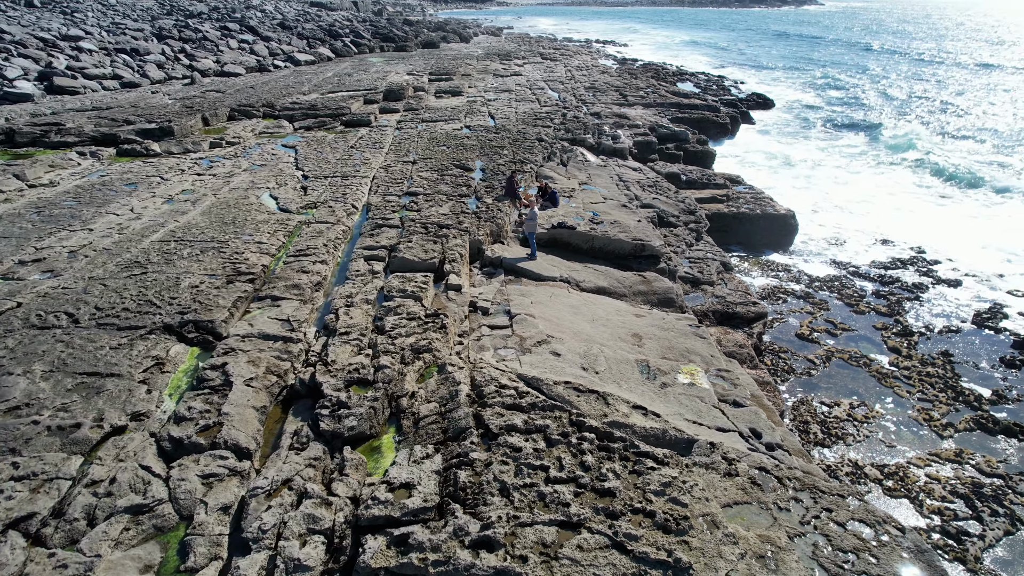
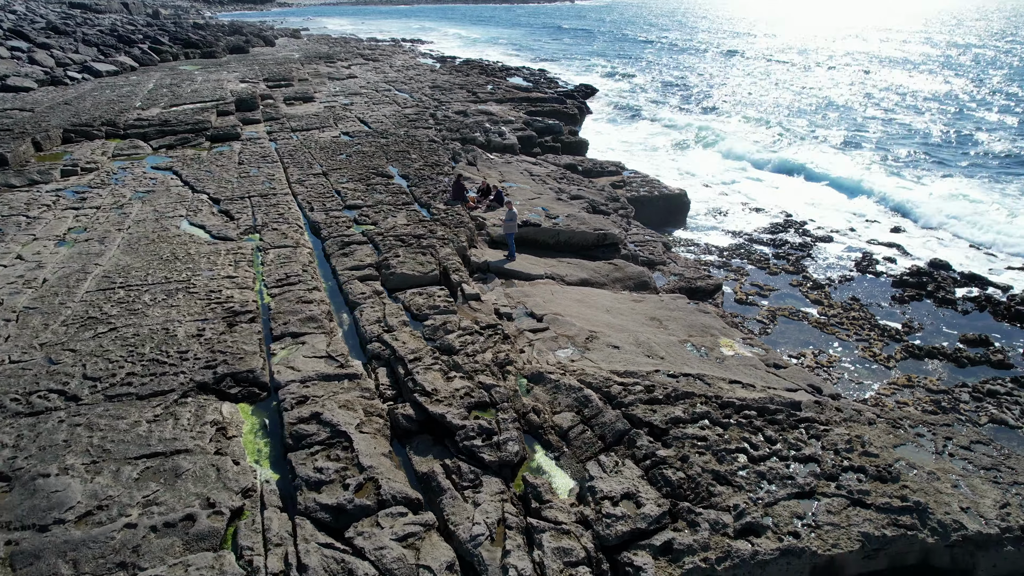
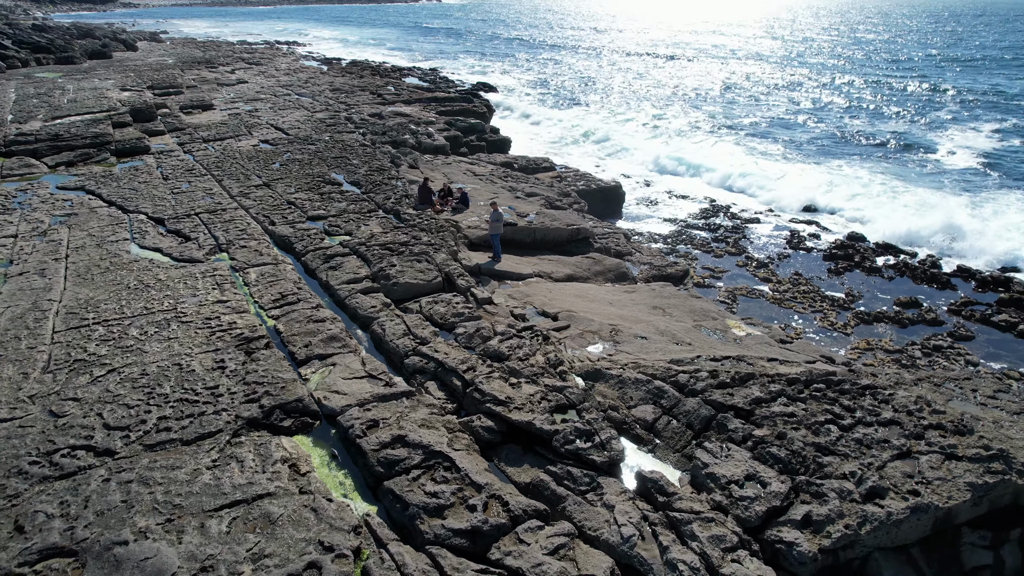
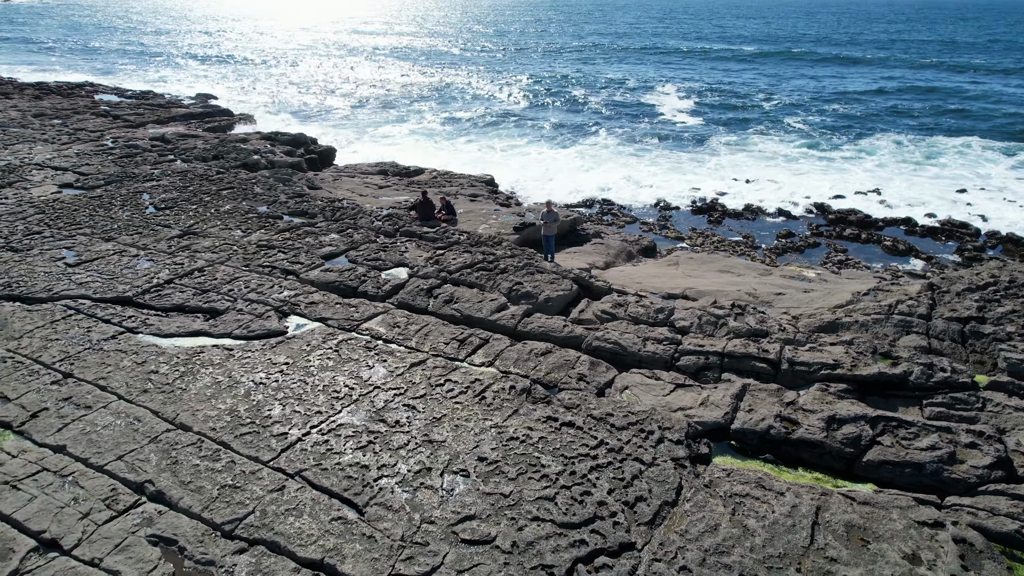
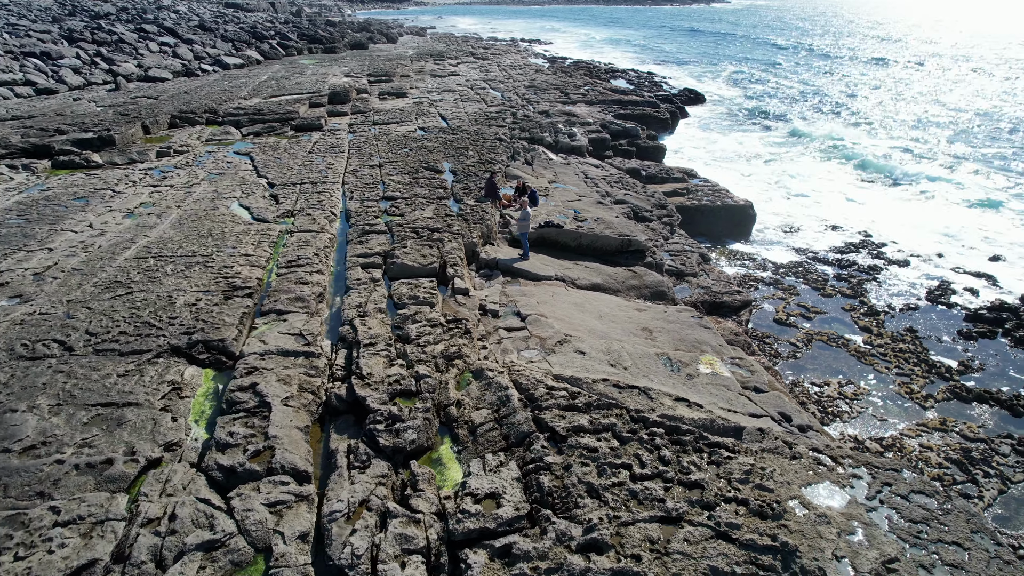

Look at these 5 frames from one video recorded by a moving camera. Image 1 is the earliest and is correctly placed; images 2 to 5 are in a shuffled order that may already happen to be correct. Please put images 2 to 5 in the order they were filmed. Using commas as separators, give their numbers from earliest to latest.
5, 2, 3, 4
